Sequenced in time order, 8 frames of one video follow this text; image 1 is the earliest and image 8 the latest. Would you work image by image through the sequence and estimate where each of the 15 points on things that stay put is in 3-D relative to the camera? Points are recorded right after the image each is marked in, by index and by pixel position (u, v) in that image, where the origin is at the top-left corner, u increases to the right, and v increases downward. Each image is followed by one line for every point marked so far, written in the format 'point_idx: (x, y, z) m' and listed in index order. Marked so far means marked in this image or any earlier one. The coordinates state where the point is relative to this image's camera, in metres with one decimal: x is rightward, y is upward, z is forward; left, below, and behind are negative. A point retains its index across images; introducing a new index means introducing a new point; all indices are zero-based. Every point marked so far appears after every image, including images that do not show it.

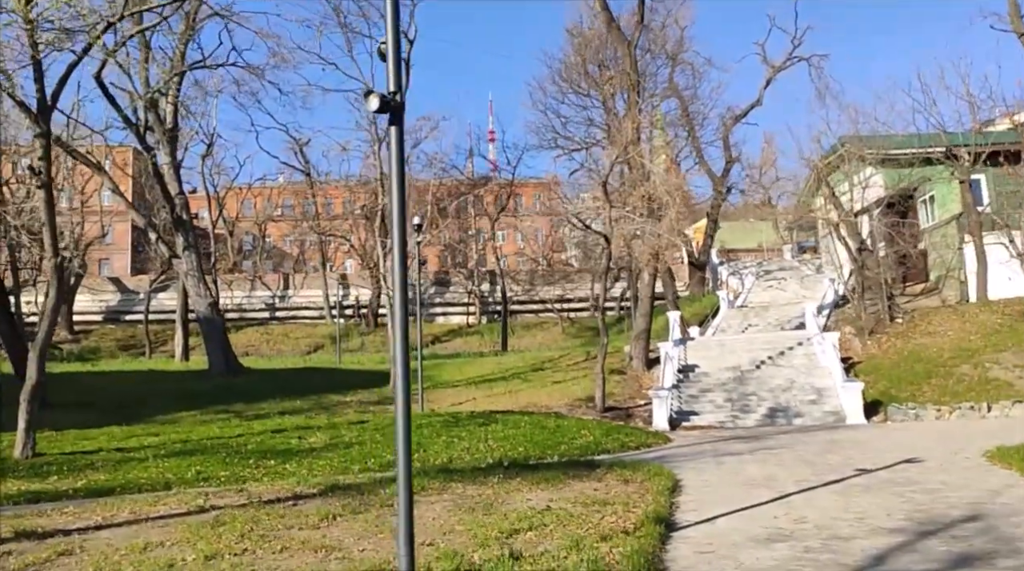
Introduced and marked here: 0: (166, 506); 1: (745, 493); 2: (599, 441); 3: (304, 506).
0: (-3.5, -2.3, +11.3) m
1: (+2.5, -2.3, +12.0) m
2: (+1.5, -2.7, +18.8) m
3: (-2.1, -2.2, +10.8) m
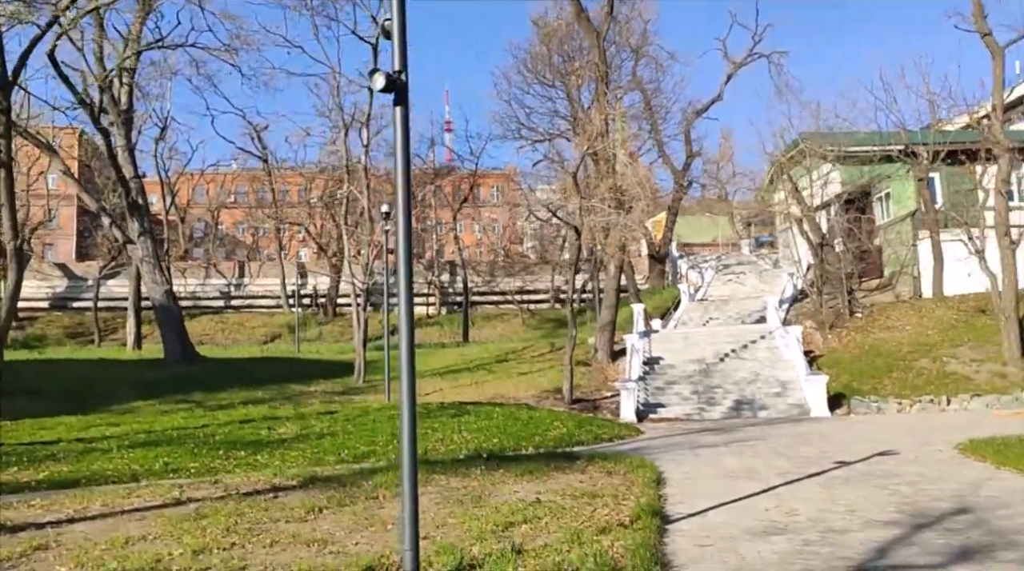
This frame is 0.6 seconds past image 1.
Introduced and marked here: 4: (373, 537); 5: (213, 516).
0: (-3.6, -2.1, +11.0) m
1: (+2.4, -2.2, +12.0) m
2: (+1.1, -2.5, +18.7) m
3: (-2.2, -2.1, +10.6) m
4: (-1.1, -2.0, +8.5) m
5: (-2.6, -2.0, +9.5) m
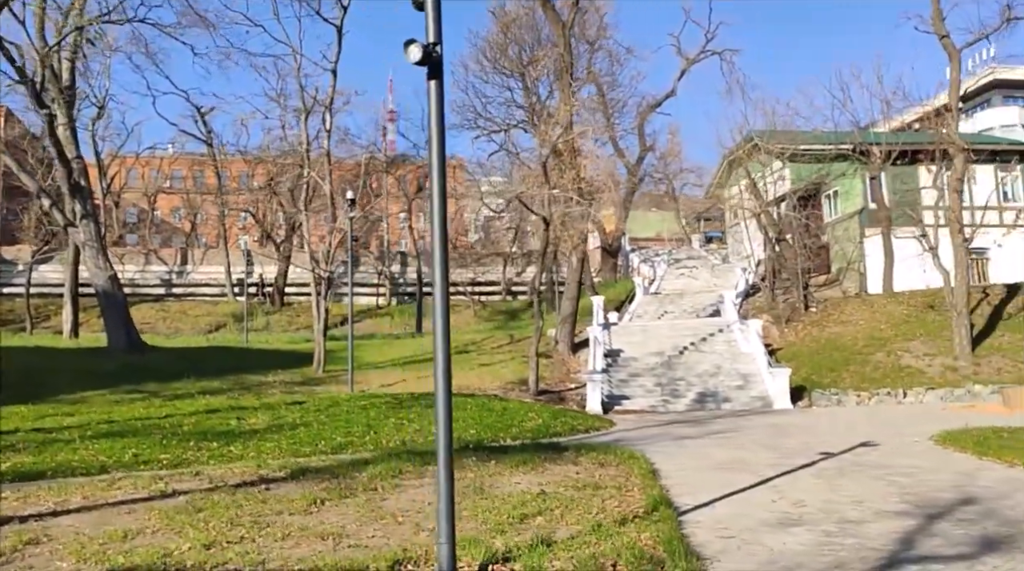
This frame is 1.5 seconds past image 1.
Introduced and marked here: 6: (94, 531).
0: (-3.6, -1.9, +10.5) m
1: (+2.3, -2.1, +11.8) m
2: (+0.6, -2.3, +18.5) m
3: (-2.1, -1.9, +10.2) m
4: (-0.9, -1.8, +8.2) m
5: (-2.5, -1.8, +9.1) m
6: (-3.0, -1.8, +8.3) m
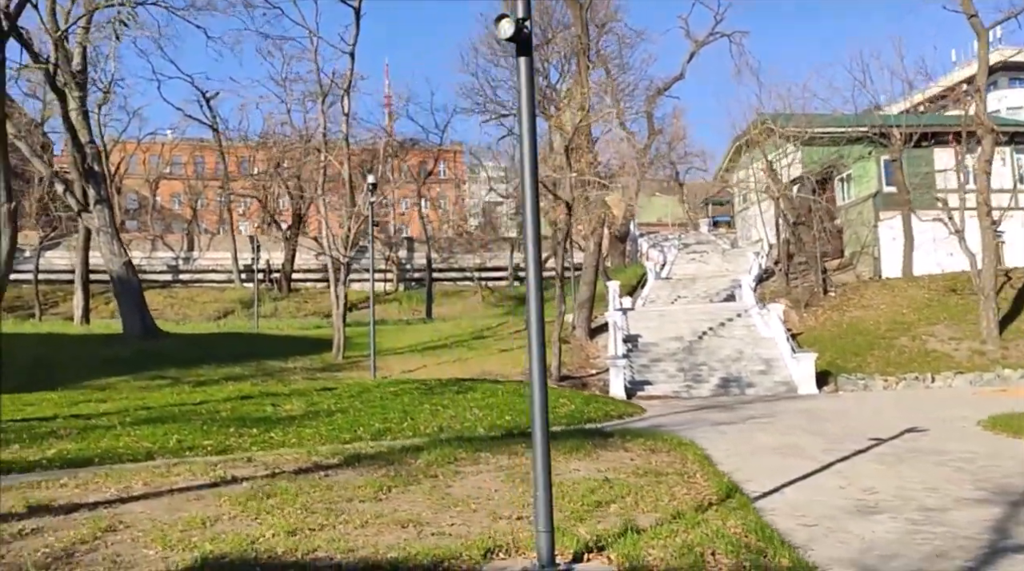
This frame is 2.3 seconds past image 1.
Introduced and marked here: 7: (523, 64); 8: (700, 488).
0: (-3.1, -1.8, +10.4) m
1: (+2.9, -1.9, +11.7) m
2: (+1.2, -2.1, +18.4) m
3: (-1.6, -1.7, +10.0) m
4: (-0.3, -1.7, +8.1) m
5: (-1.9, -1.7, +8.9) m
6: (-2.5, -1.7, +8.1) m
7: (+0.1, +1.4, +6.8) m
8: (+1.6, -1.8, +9.4) m
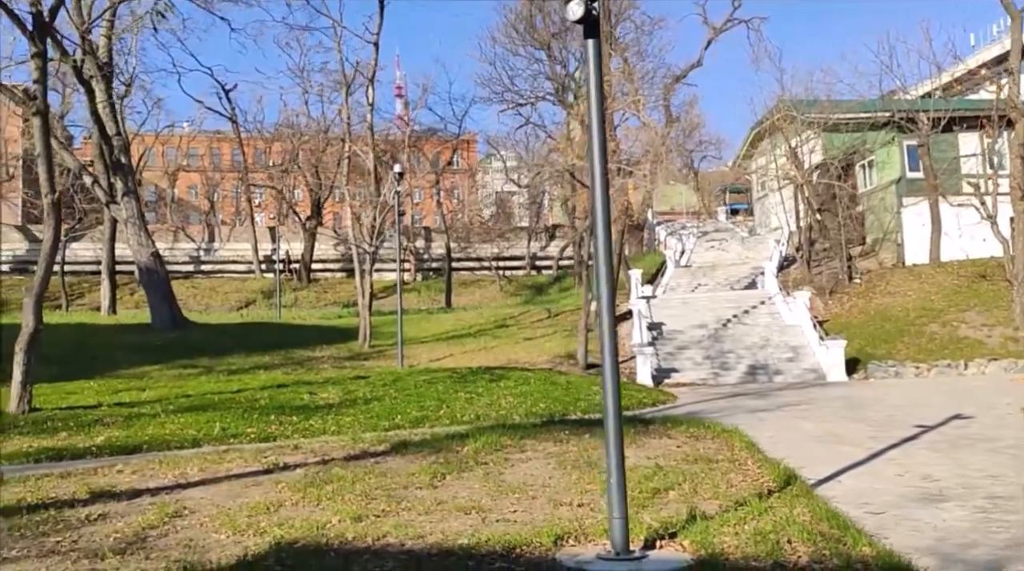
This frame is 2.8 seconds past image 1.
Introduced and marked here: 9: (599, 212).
0: (-2.6, -1.7, +10.4) m
1: (+3.4, -1.7, +11.6) m
2: (+1.7, -1.9, +18.3) m
3: (-1.1, -1.6, +10.0) m
4: (+0.1, -1.6, +8.0) m
5: (-1.4, -1.6, +8.9) m
6: (-2.0, -1.6, +8.1) m
7: (+0.5, +1.5, +6.8) m
8: (+2.1, -1.6, +9.4) m
9: (+0.5, +0.5, +6.7) m
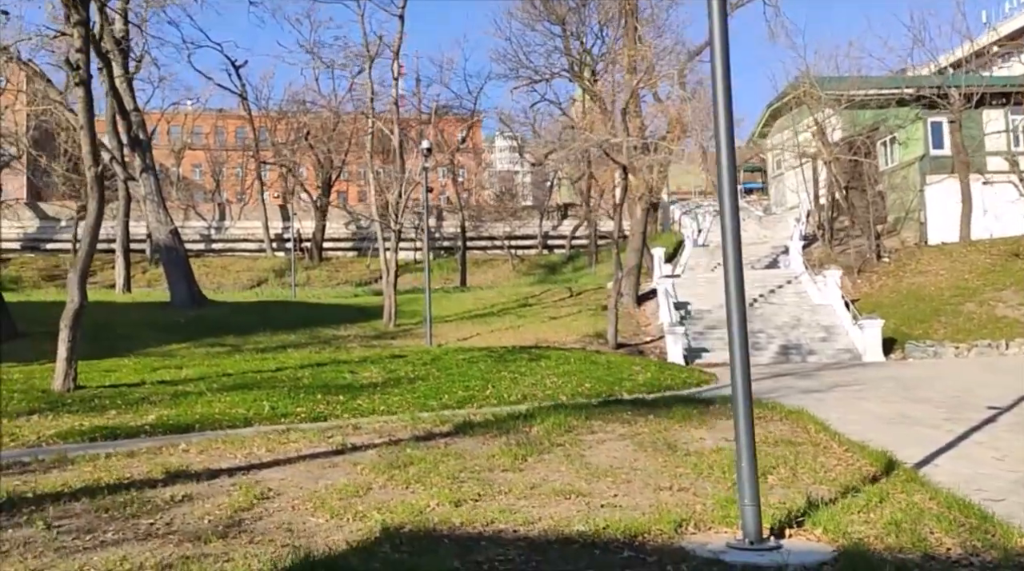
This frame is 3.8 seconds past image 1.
0: (-1.9, -1.4, +10.0) m
1: (+4.0, -1.5, +11.2) m
2: (+2.4, -1.5, +18.0) m
3: (-0.4, -1.4, +9.6) m
4: (+0.8, -1.4, +7.6) m
5: (-0.8, -1.4, +8.5) m
6: (-1.3, -1.4, +7.7) m
7: (+1.2, +1.6, +6.3) m
8: (+2.8, -1.4, +9.0) m
9: (+1.2, +0.6, +6.3) m
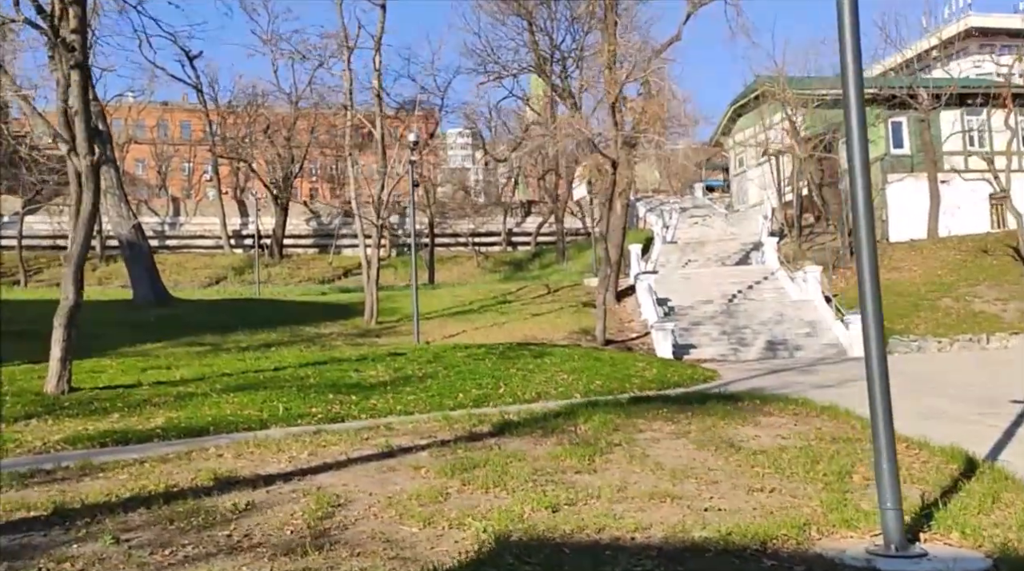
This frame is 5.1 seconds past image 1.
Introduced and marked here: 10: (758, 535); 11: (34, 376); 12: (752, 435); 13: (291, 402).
0: (-1.5, -1.4, +9.5) m
1: (+4.4, -1.4, +11.0) m
2: (+2.4, -1.4, +17.6) m
3: (0.0, -1.3, +9.2) m
4: (+1.3, -1.4, +7.3) m
5: (-0.2, -1.3, +8.1) m
6: (-0.8, -1.4, +7.2) m
7: (+1.8, +1.7, +5.9) m
8: (+3.3, -1.3, +8.7) m
9: (+1.8, +0.7, +5.9) m
10: (+1.3, -1.3, +5.8) m
11: (-6.7, -1.3, +15.3) m
12: (+2.2, -1.4, +9.9) m
13: (-2.6, -1.4, +13.1) m
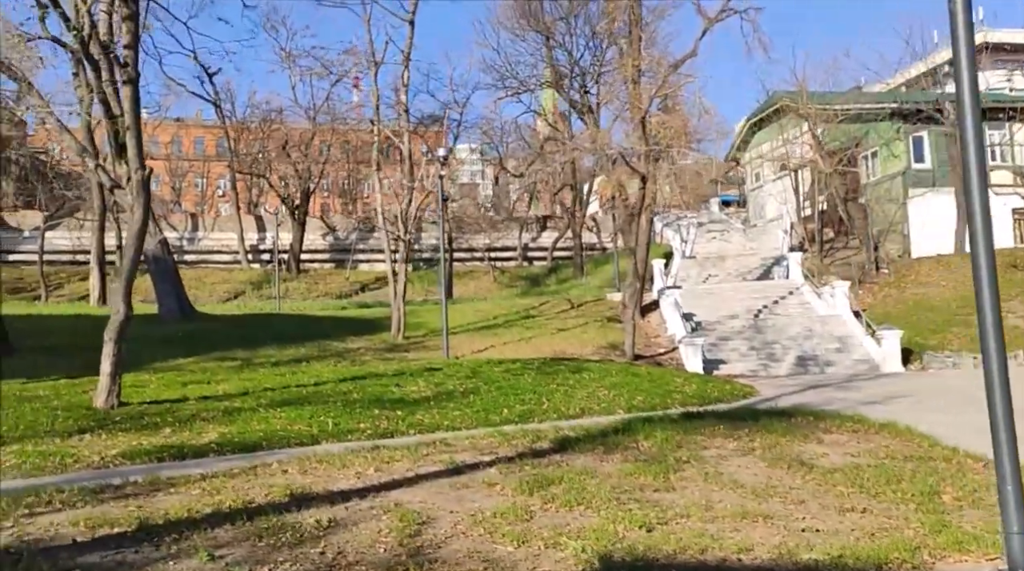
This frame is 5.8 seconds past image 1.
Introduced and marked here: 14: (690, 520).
0: (-0.9, -1.5, +9.3) m
1: (+5.0, -1.6, +10.8) m
2: (+3.1, -1.7, +17.5) m
3: (+0.6, -1.5, +9.0) m
4: (+1.9, -1.5, +7.1) m
5: (+0.3, -1.4, +7.9) m
6: (-0.2, -1.5, +7.1) m
7: (+2.3, +1.6, +5.8) m
8: (+3.8, -1.5, +8.5) m
9: (+2.4, +0.6, +5.8) m
10: (+1.8, -1.4, +5.7) m
11: (-6.1, -1.5, +15.2) m
12: (+2.7, -1.5, +9.8) m
13: (-2.1, -1.6, +12.9) m
14: (+1.1, -1.4, +6.7) m
